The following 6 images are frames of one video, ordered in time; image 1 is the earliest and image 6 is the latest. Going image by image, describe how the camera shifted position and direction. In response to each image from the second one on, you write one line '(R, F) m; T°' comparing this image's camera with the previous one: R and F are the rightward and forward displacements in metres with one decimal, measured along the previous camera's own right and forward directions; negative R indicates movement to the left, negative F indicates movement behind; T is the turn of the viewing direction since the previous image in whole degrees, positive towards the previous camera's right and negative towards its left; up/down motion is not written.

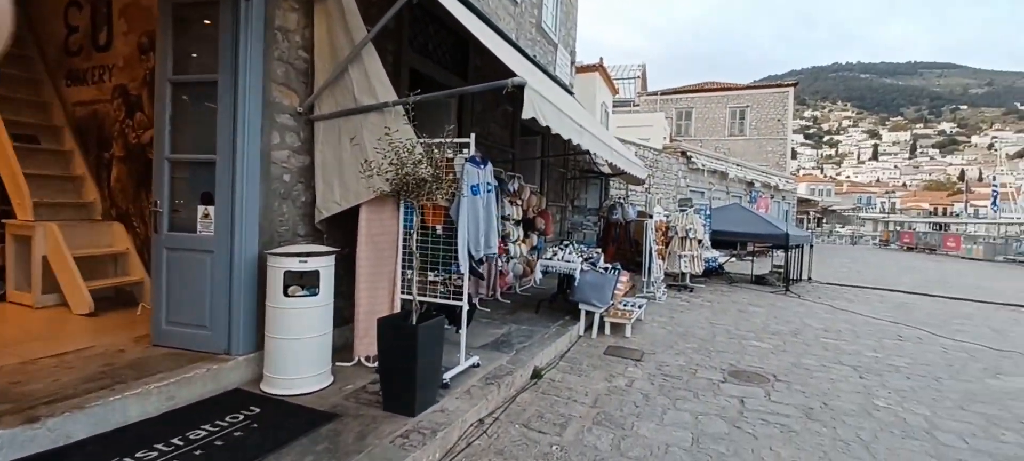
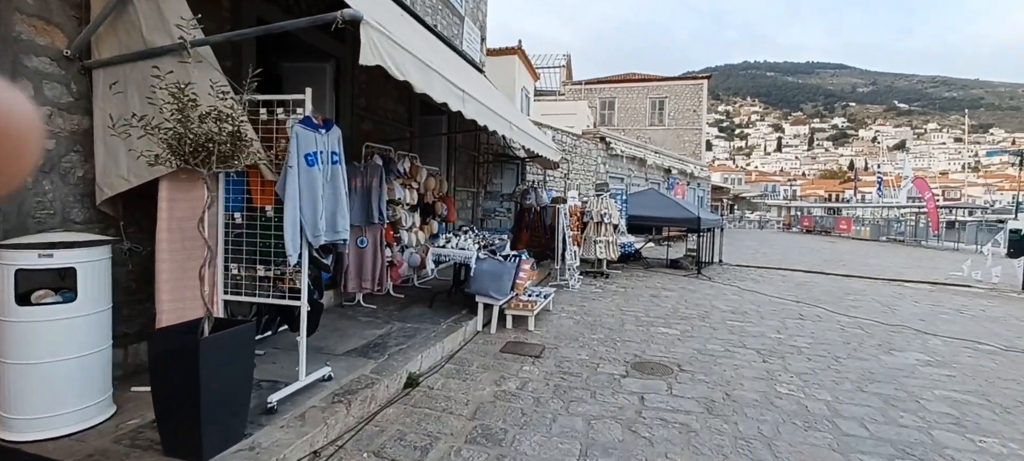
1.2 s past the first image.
(+0.5, +0.6) m; +8°
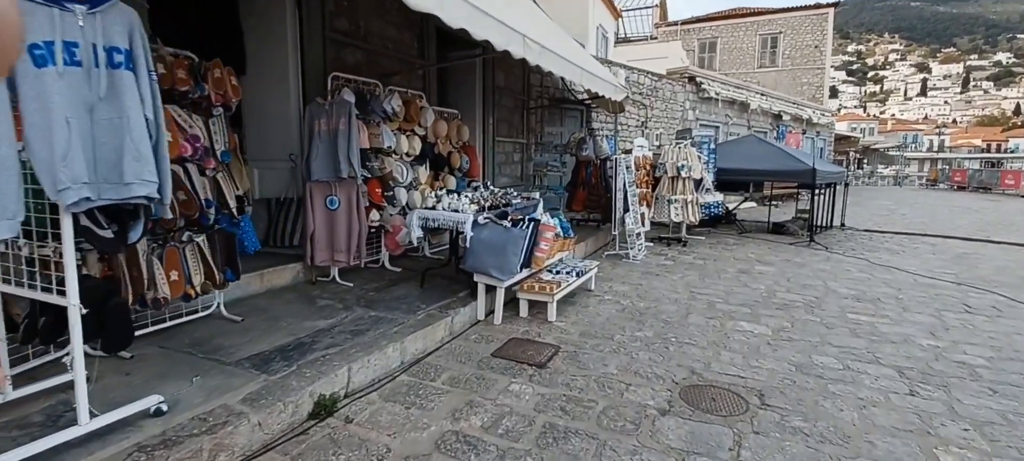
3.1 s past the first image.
(+0.6, +1.4) m; -11°
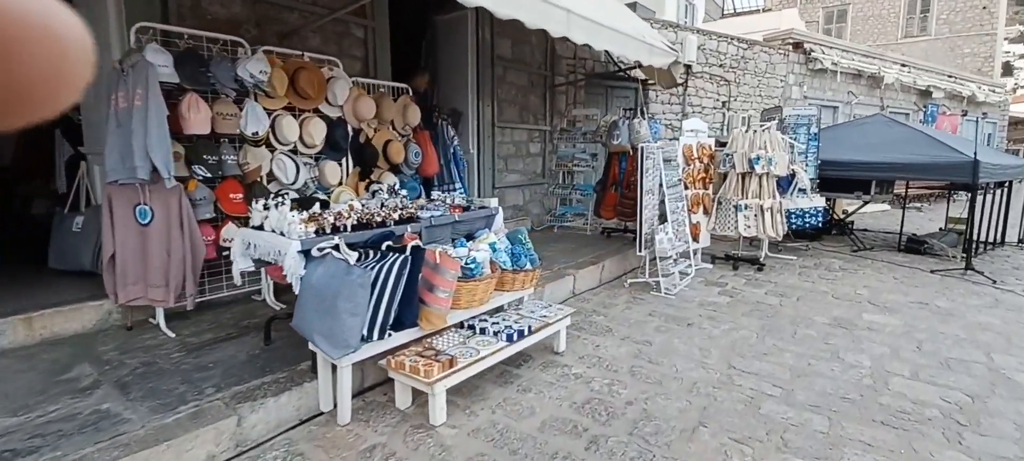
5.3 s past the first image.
(+1.1, +1.7) m; -12°
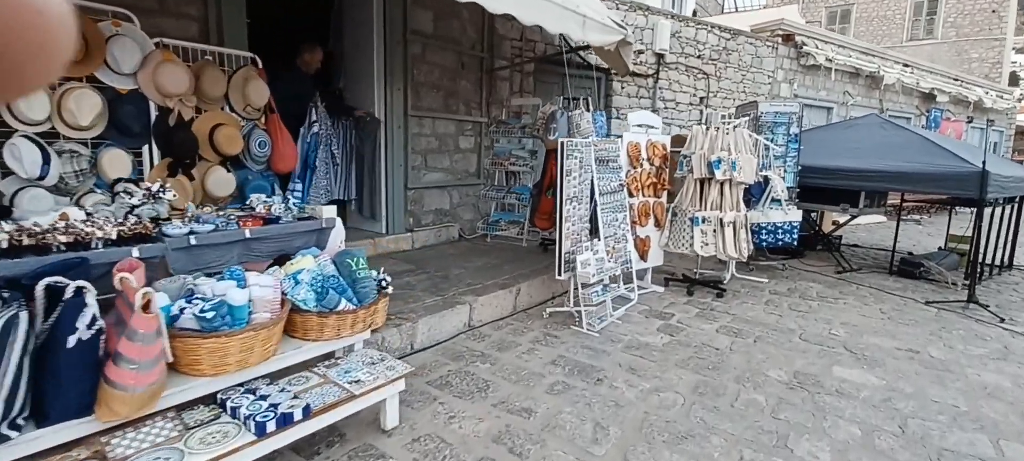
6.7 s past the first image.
(+0.8, +0.9) m; 0°
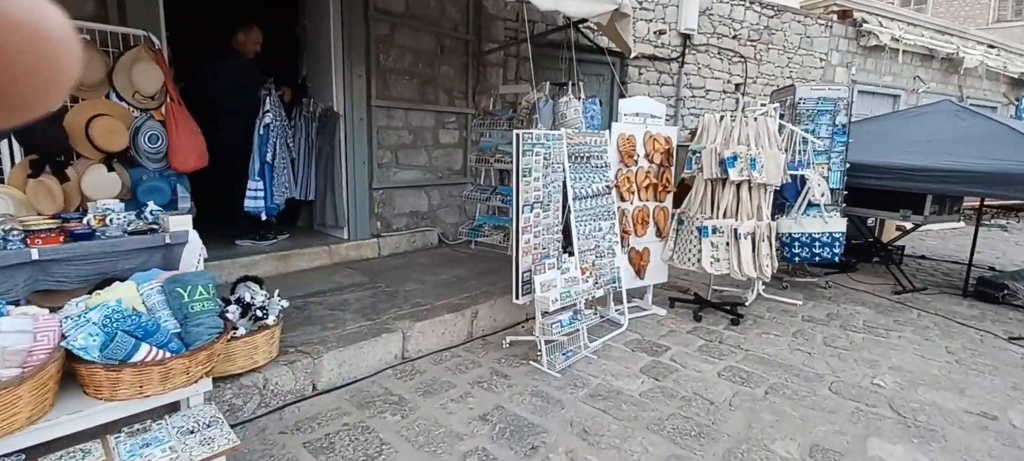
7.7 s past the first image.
(+0.6, +0.7) m; -6°
